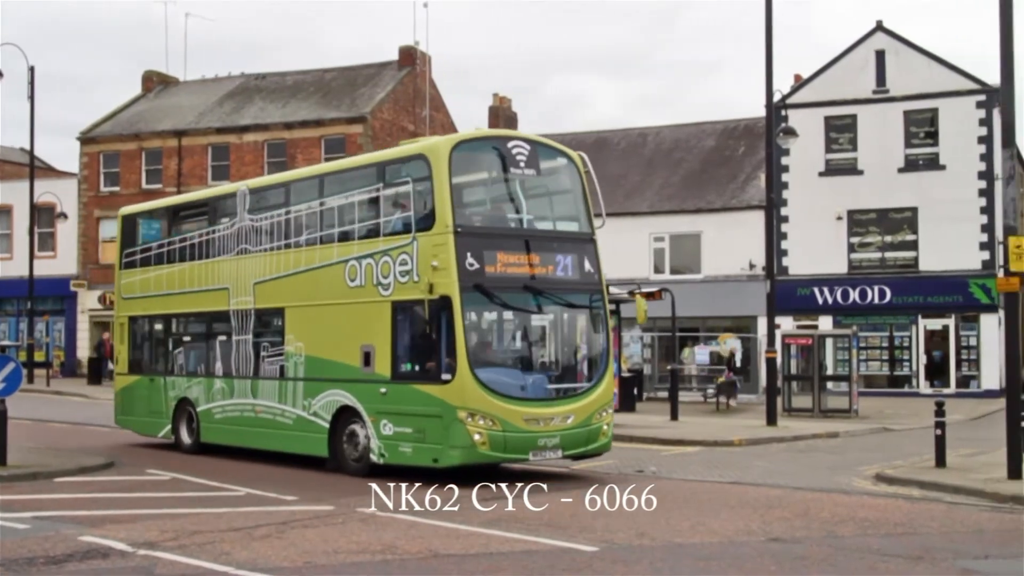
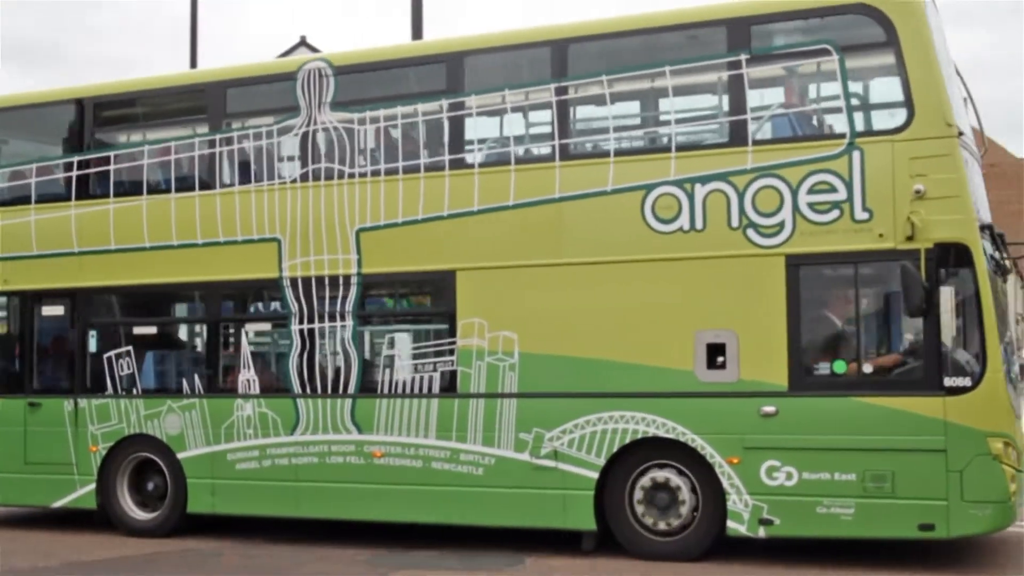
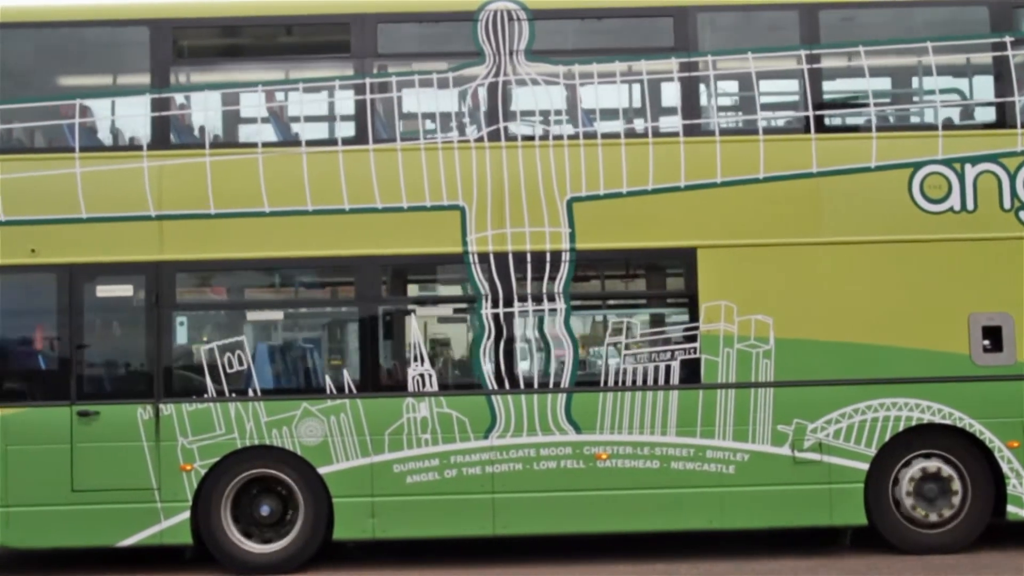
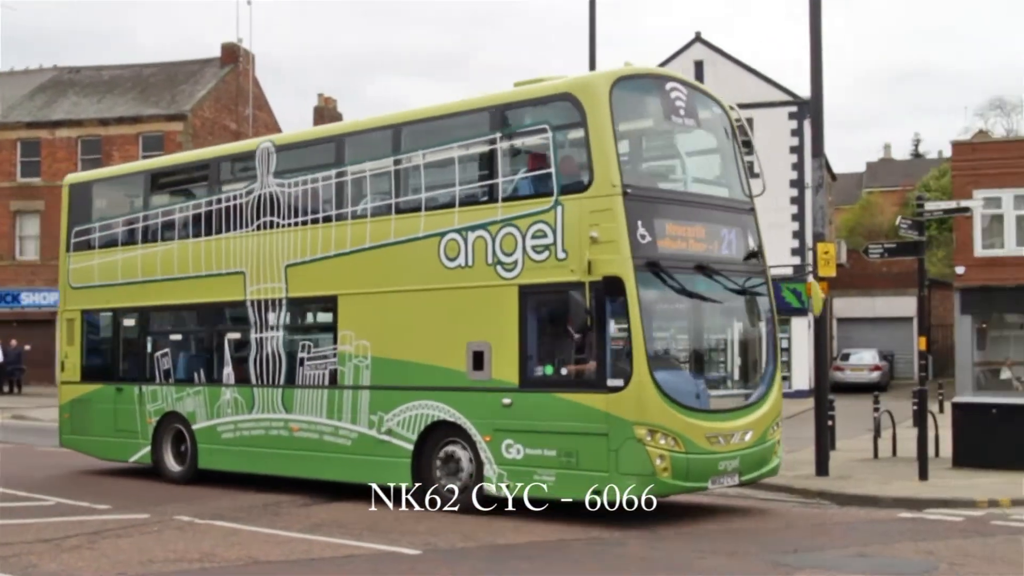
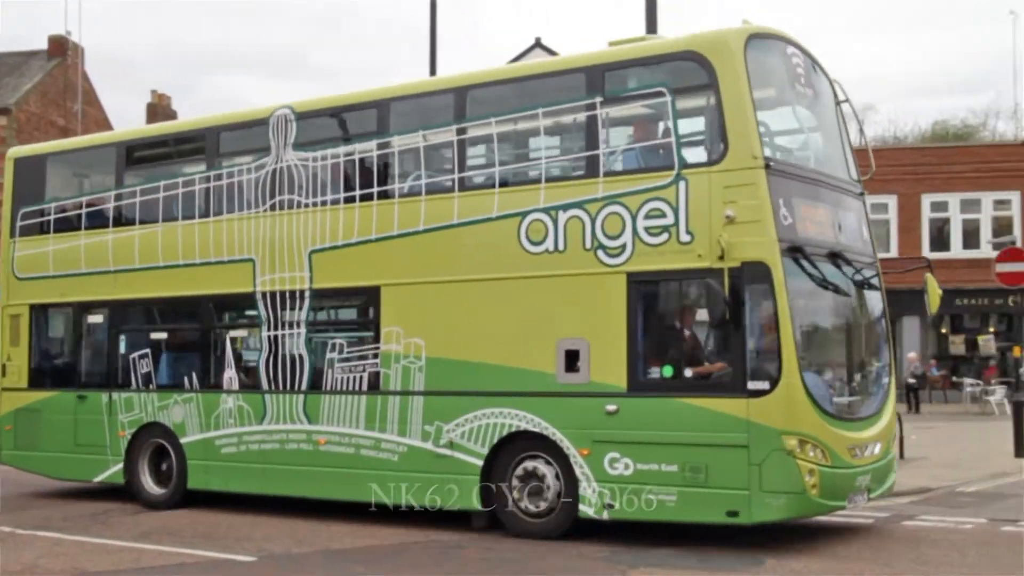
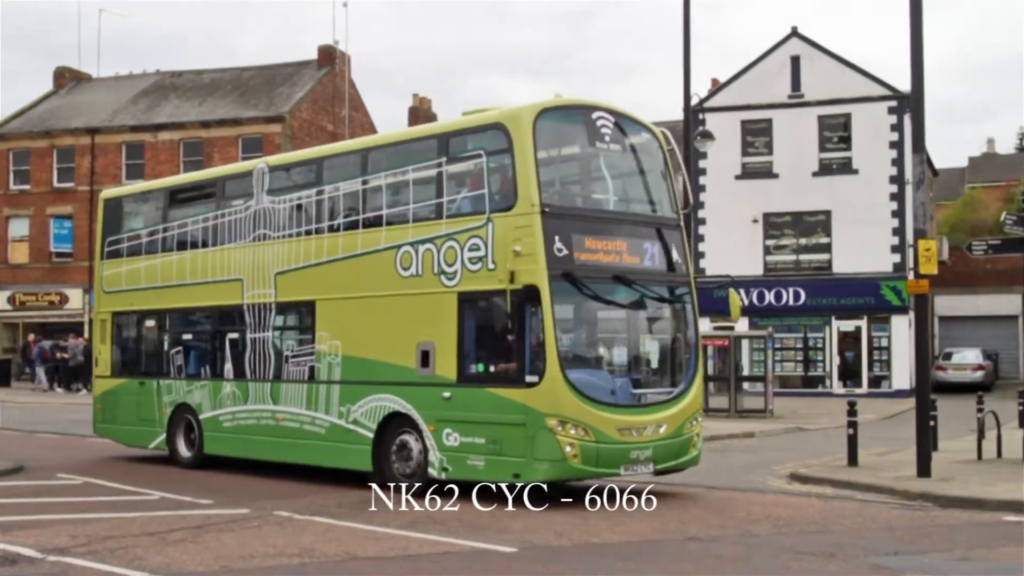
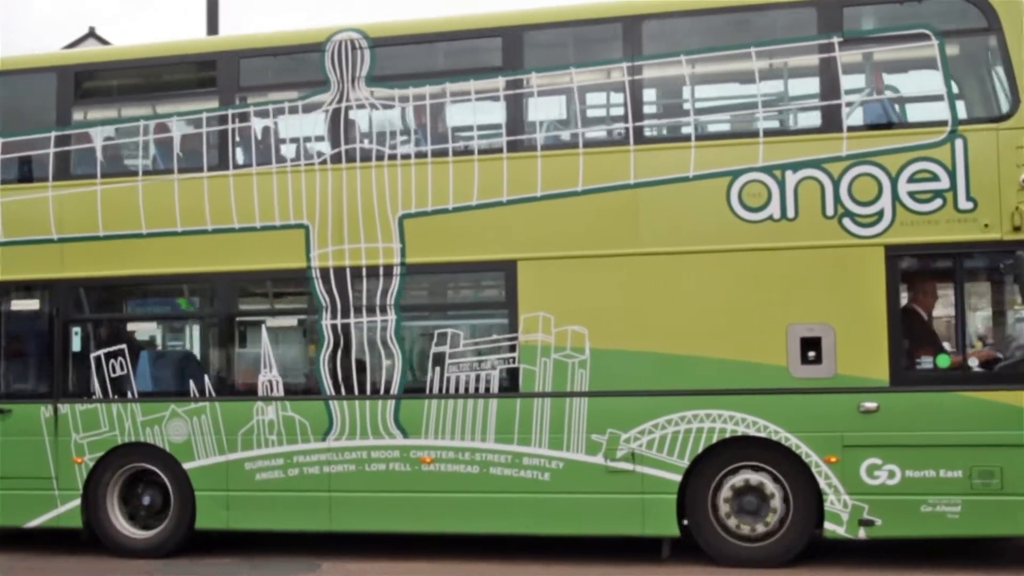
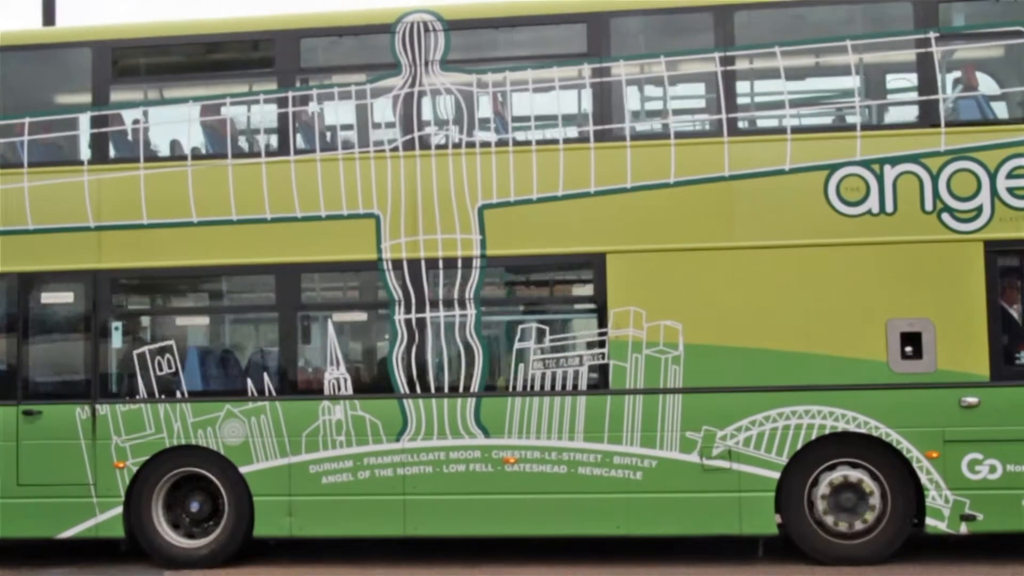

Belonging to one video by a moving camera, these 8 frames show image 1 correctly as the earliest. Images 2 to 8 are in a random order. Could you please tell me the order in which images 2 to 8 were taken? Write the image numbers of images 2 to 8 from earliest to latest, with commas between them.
6, 4, 5, 2, 7, 8, 3
